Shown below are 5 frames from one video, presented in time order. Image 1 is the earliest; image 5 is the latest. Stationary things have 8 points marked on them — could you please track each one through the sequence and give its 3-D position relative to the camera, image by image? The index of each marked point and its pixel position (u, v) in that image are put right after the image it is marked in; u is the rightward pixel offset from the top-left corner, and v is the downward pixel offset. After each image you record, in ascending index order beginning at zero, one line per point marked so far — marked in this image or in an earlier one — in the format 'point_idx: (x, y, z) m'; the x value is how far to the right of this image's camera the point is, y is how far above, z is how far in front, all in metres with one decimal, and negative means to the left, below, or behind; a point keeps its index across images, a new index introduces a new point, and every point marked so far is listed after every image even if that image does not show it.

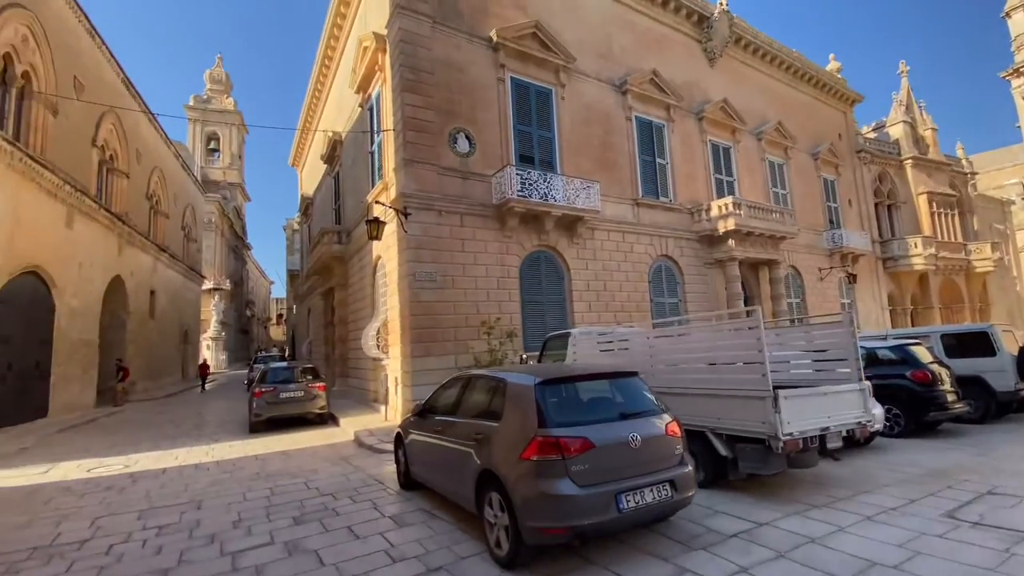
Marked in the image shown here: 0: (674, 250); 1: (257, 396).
0: (+5.1, +1.2, +14.6) m
1: (-5.3, -2.2, +9.7) m
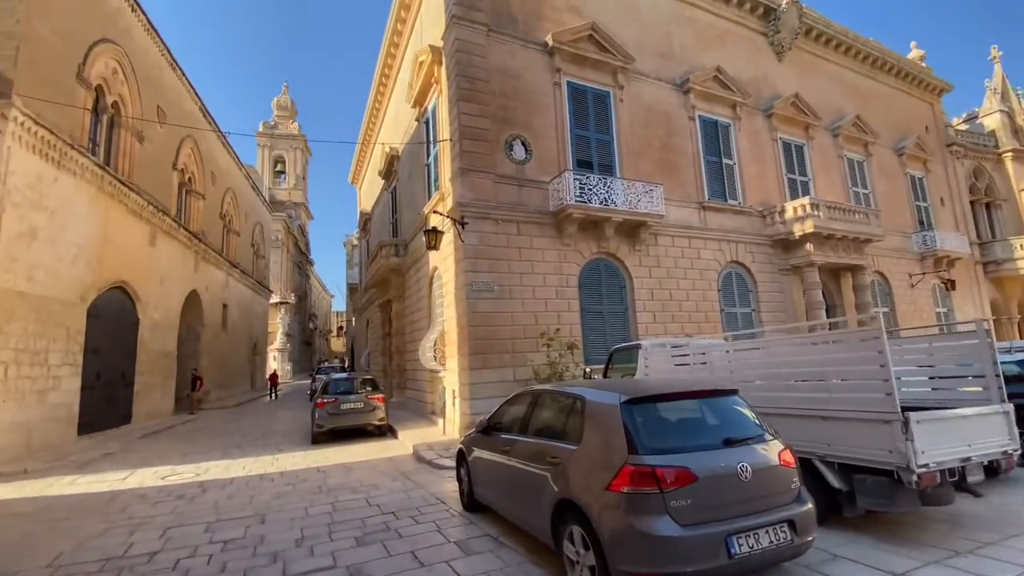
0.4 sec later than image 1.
0: (+6.8, +0.9, +13.6) m
1: (-4.0, -2.5, +9.8) m
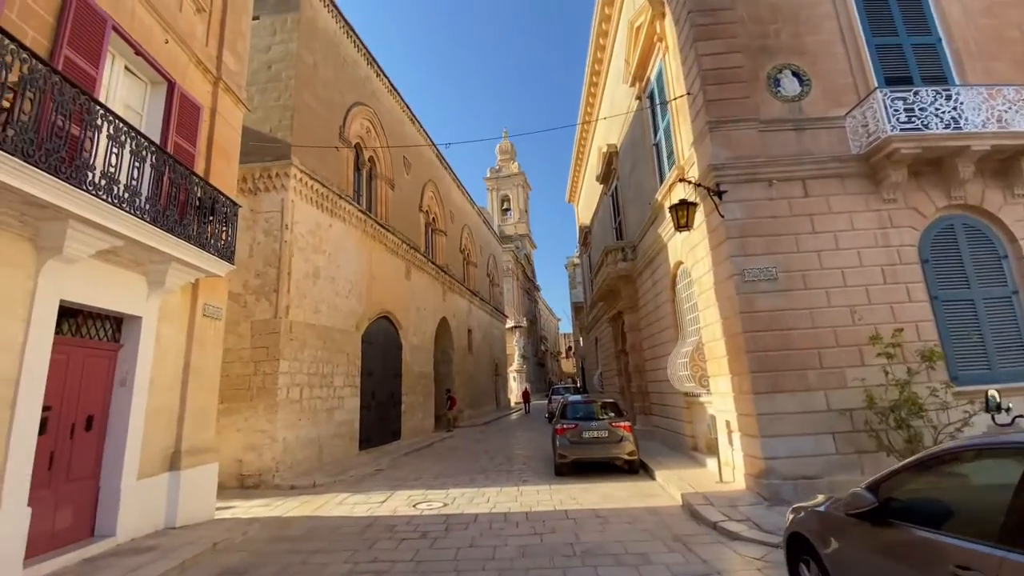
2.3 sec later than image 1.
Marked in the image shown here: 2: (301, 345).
0: (+12.0, +1.7, +7.2) m
1: (+0.8, -2.7, +8.4) m
2: (-4.5, -1.2, +9.9) m
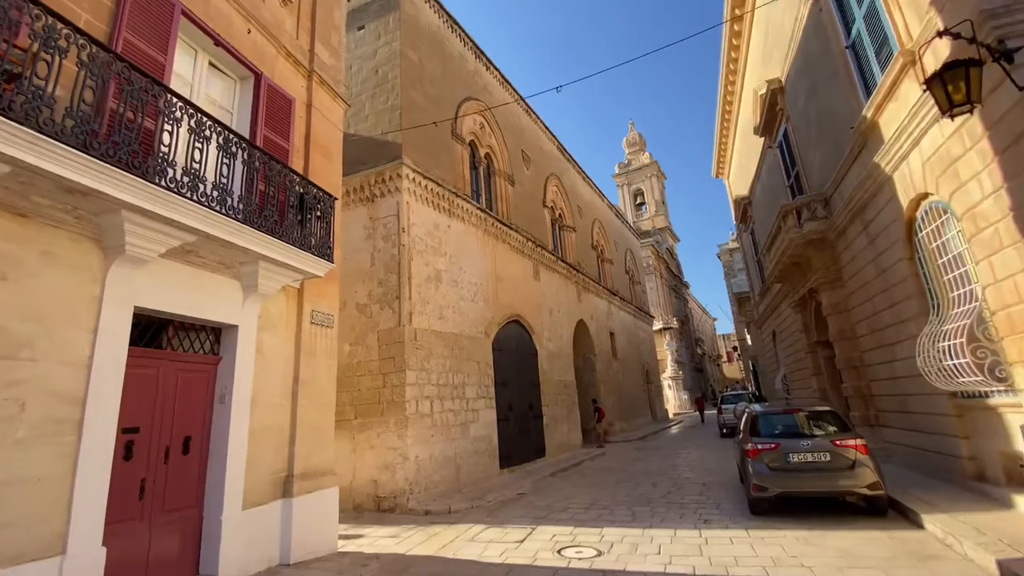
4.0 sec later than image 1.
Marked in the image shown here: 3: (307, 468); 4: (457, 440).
0: (+12.9, +3.3, +1.9) m
1: (+3.1, -2.2, +6.1) m
2: (-1.7, -1.3, +9.1) m
3: (-2.5, -2.2, +5.7) m
4: (-1.1, -3.1, +9.4) m
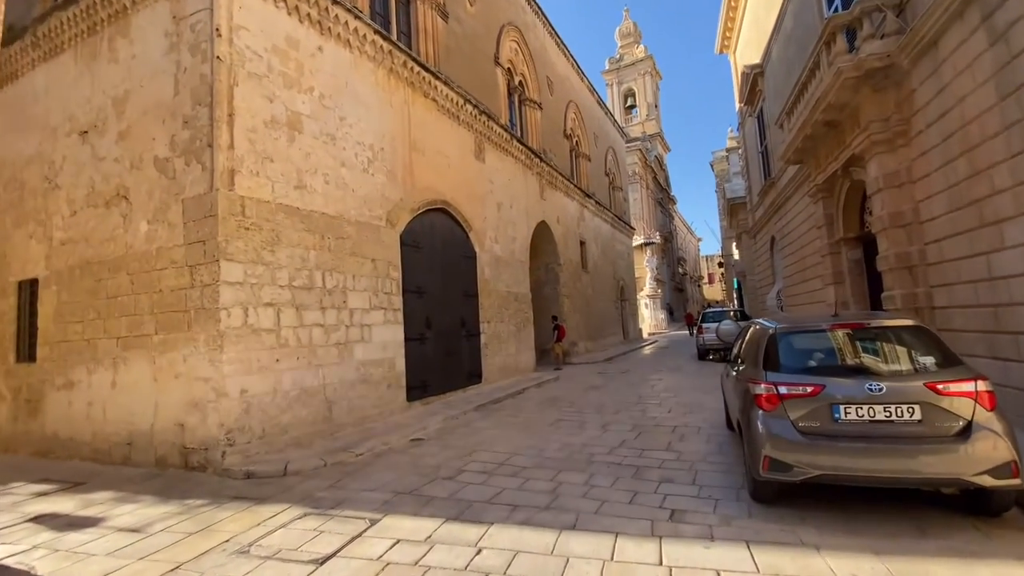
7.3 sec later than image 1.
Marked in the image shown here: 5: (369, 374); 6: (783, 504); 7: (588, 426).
0: (+11.8, +3.7, -1.5) m
1: (+1.8, -0.9, +3.3) m
2: (-3.1, +0.6, +6.0) m
3: (-3.8, -0.8, +2.7) m
4: (-2.6, -1.1, +6.6) m
5: (-2.2, -1.3, +7.2) m
6: (+2.0, -1.6, +3.5) m
7: (+1.1, -1.9, +6.6) m
